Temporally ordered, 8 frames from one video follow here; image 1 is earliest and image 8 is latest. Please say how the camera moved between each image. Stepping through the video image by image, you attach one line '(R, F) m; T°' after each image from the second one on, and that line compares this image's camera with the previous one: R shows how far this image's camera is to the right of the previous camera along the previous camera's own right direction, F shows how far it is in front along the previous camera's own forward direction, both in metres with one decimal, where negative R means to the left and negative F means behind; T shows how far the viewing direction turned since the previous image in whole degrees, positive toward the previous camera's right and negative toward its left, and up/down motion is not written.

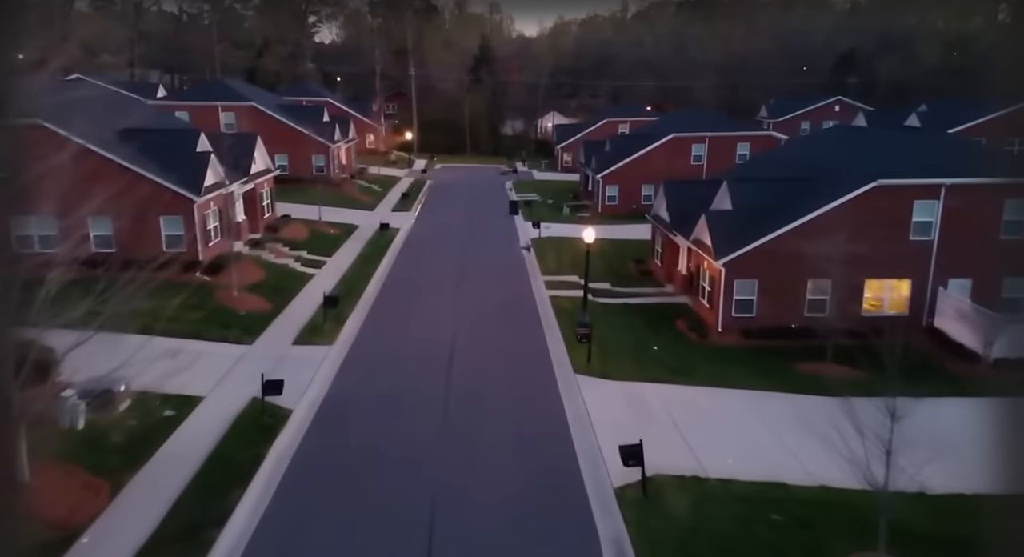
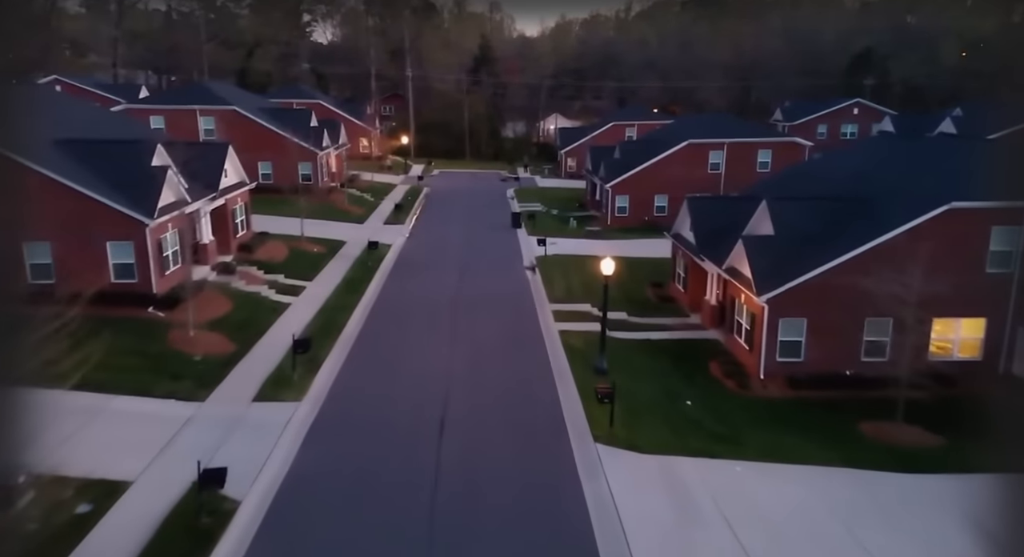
(-0.1, +2.8) m; 0°
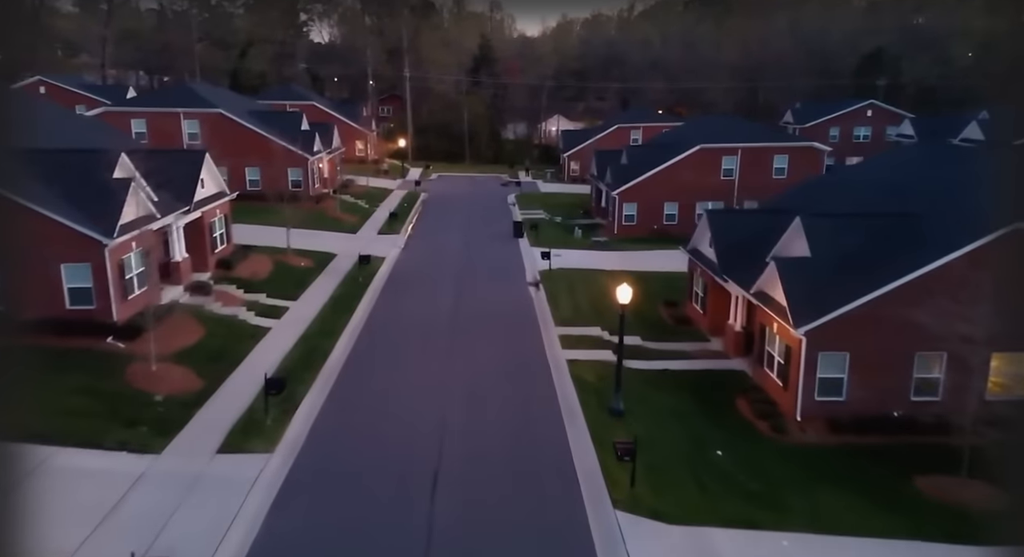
(-0.1, +1.9) m; 0°
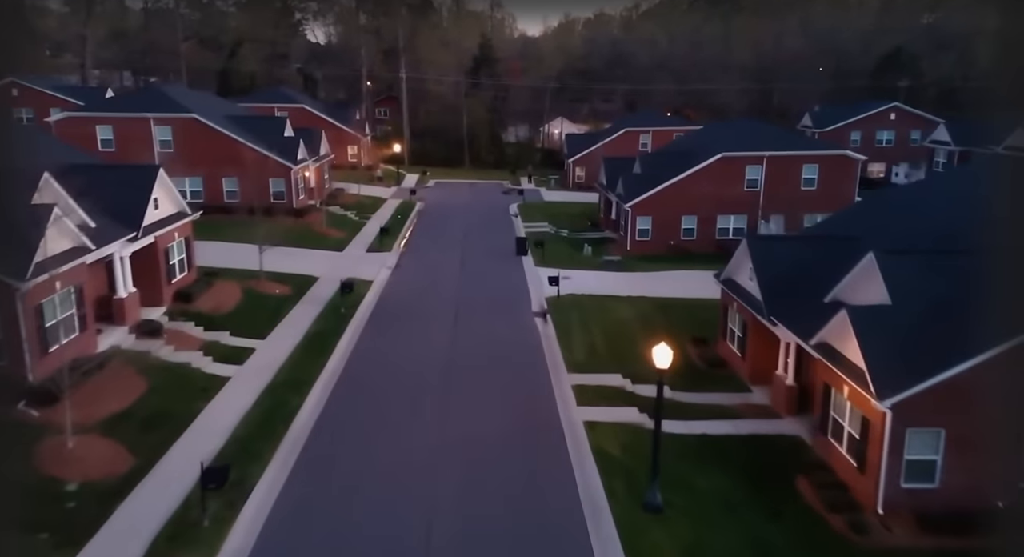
(-0.1, +2.9) m; 0°
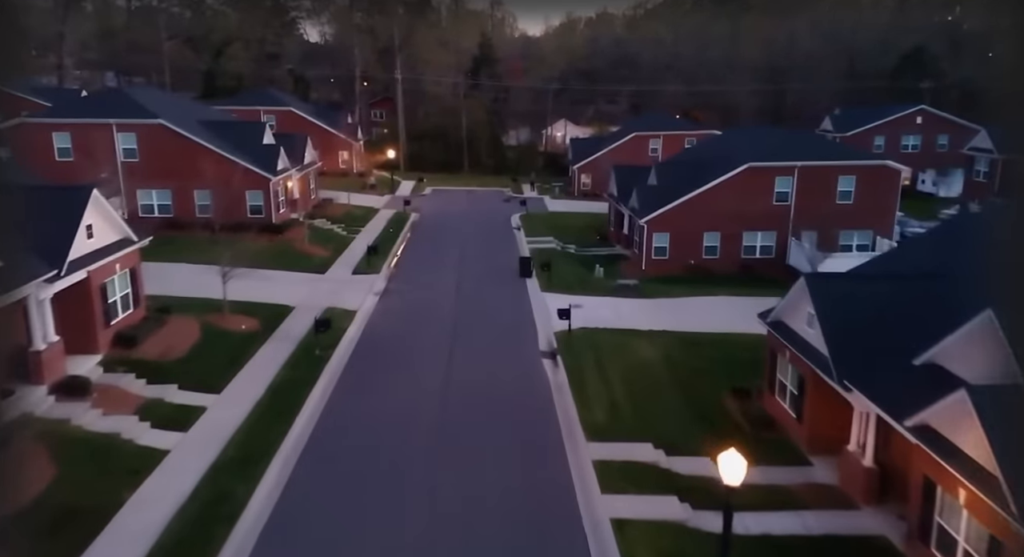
(-0.1, +3.0) m; 0°
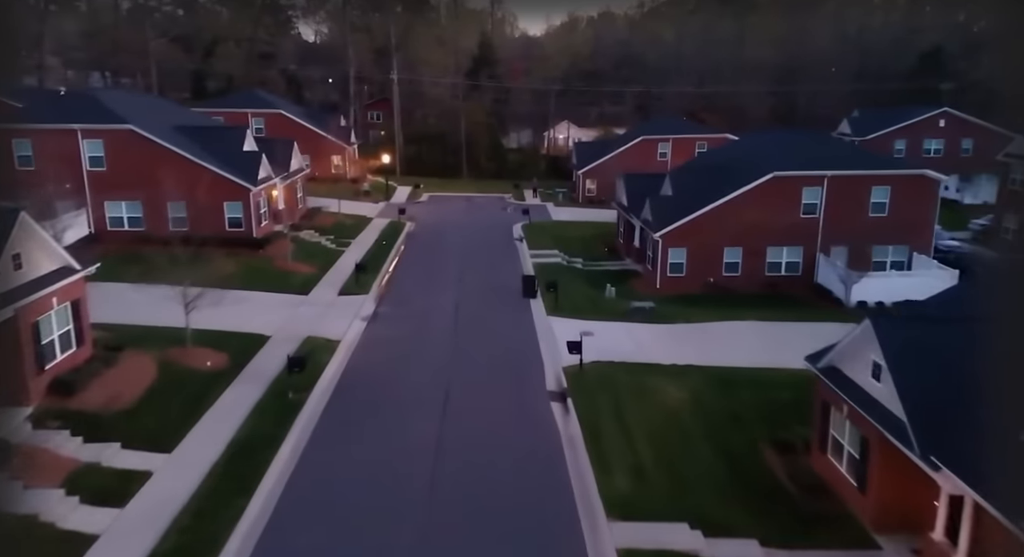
(-0.1, +2.3) m; 0°
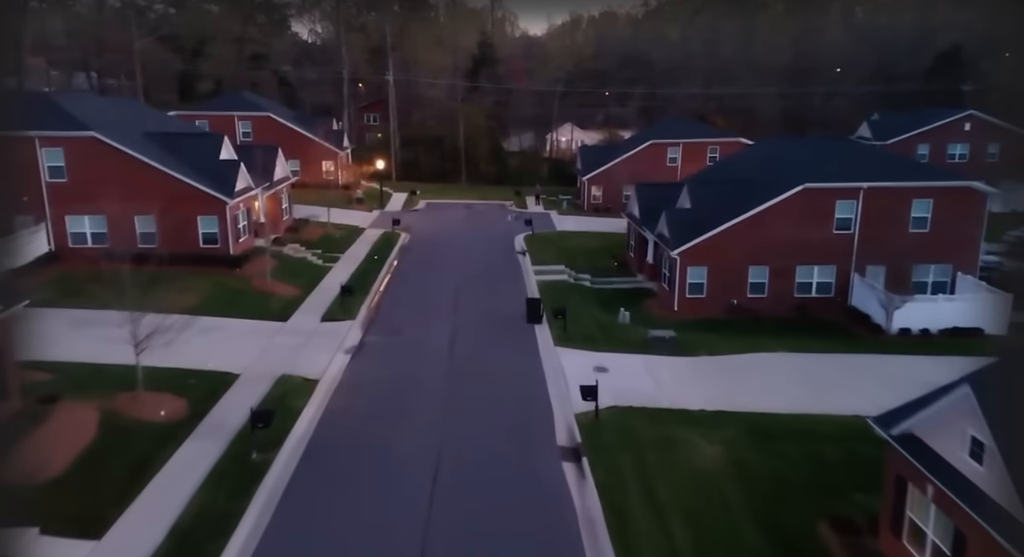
(-0.1, +2.3) m; 0°
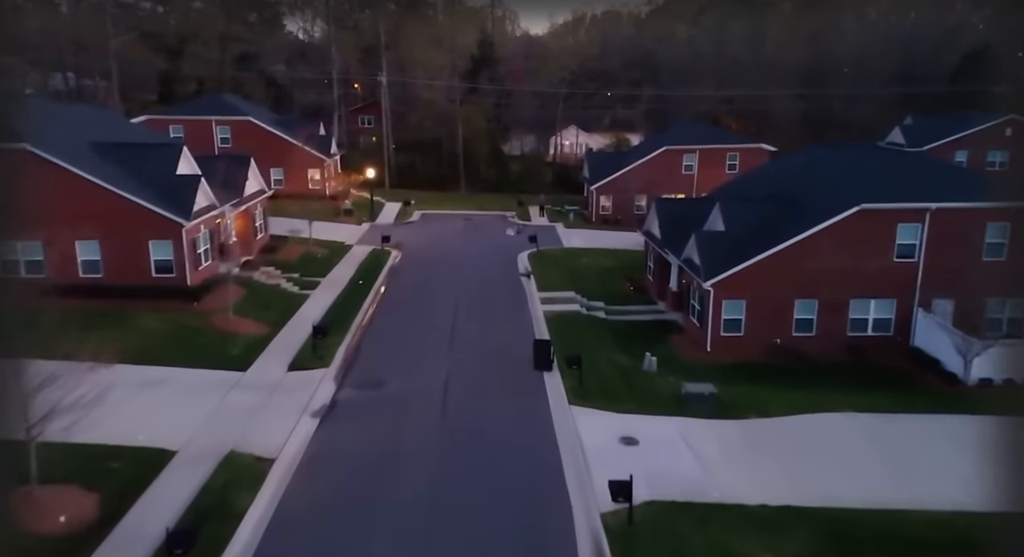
(-0.1, +3.3) m; 0°
